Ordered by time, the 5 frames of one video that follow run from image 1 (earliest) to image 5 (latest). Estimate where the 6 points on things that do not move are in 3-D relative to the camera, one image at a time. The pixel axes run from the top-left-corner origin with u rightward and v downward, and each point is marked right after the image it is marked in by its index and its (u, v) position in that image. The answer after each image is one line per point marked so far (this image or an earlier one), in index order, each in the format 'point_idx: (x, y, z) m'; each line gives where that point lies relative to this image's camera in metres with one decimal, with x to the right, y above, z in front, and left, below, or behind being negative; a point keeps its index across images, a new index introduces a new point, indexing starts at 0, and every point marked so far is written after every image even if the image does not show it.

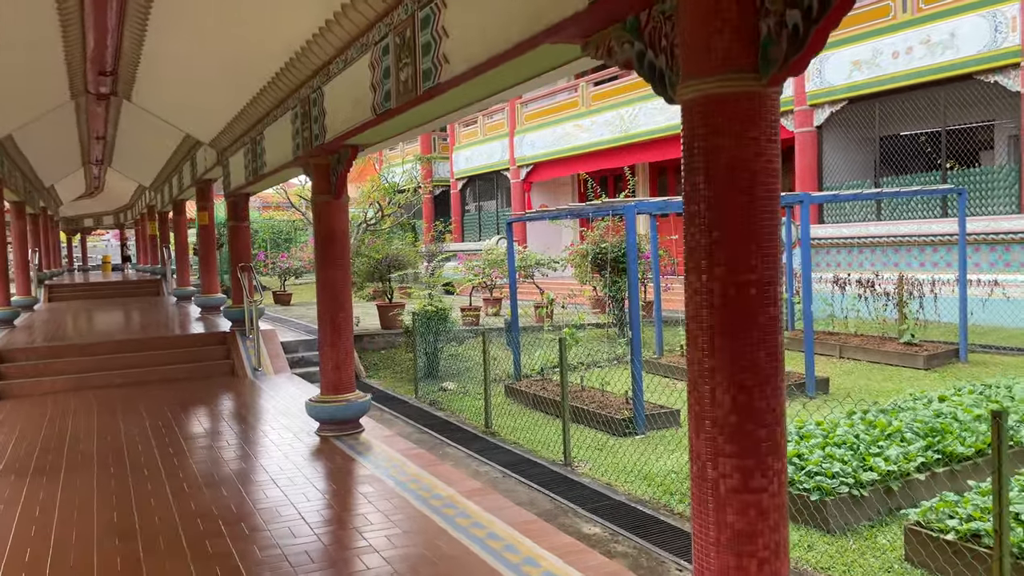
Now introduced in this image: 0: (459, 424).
0: (-0.4, -1.1, +6.5) m
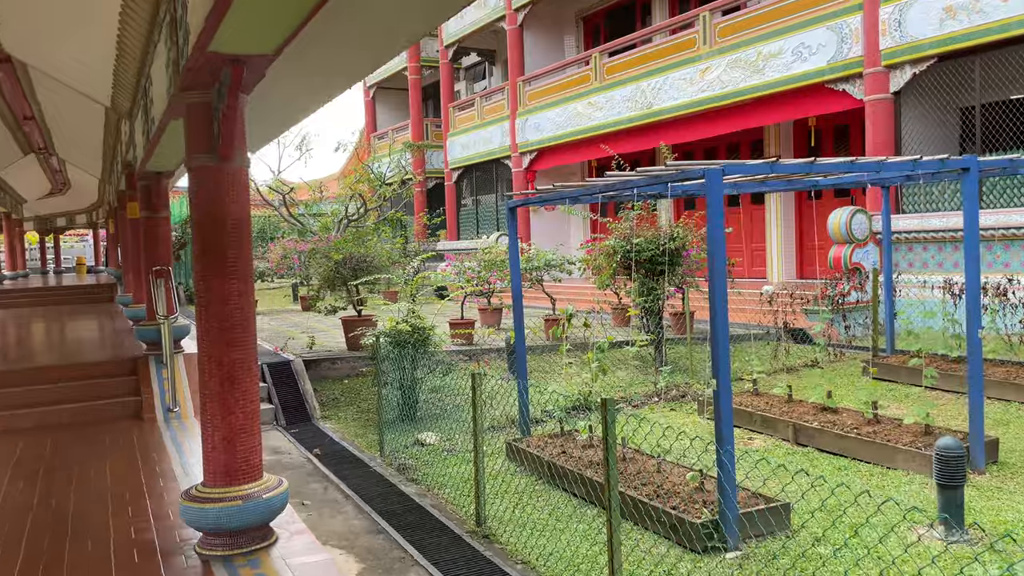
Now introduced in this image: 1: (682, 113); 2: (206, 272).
0: (-0.4, -1.2, +4.2) m
1: (+2.5, +2.5, +11.9) m
2: (-1.3, +0.1, +3.4) m
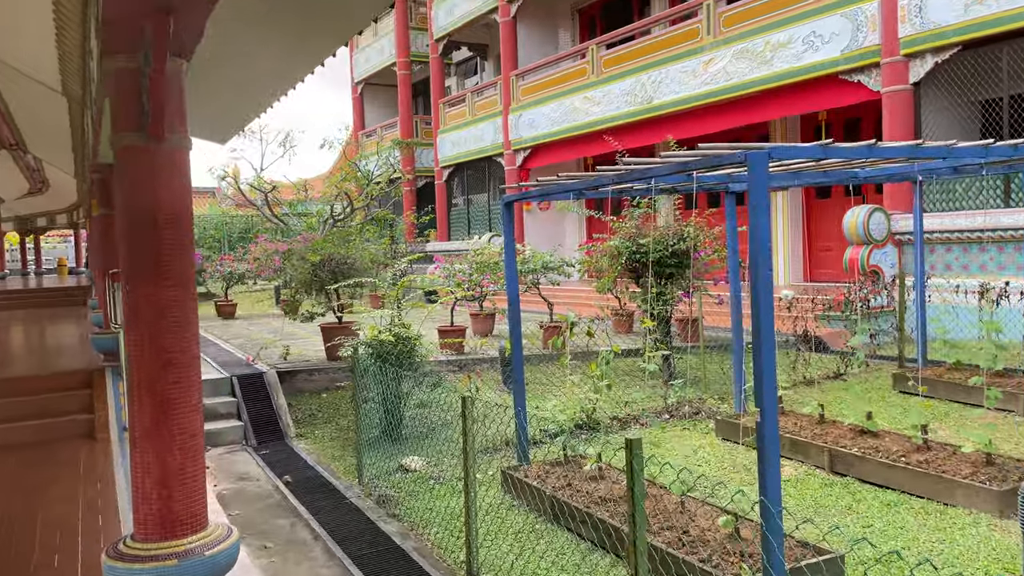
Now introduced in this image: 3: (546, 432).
0: (-0.4, -1.2, +3.6) m
1: (+2.4, +2.5, +11.3) m
2: (-1.3, 0.0, +2.7) m
3: (+0.2, -0.9, +5.0) m
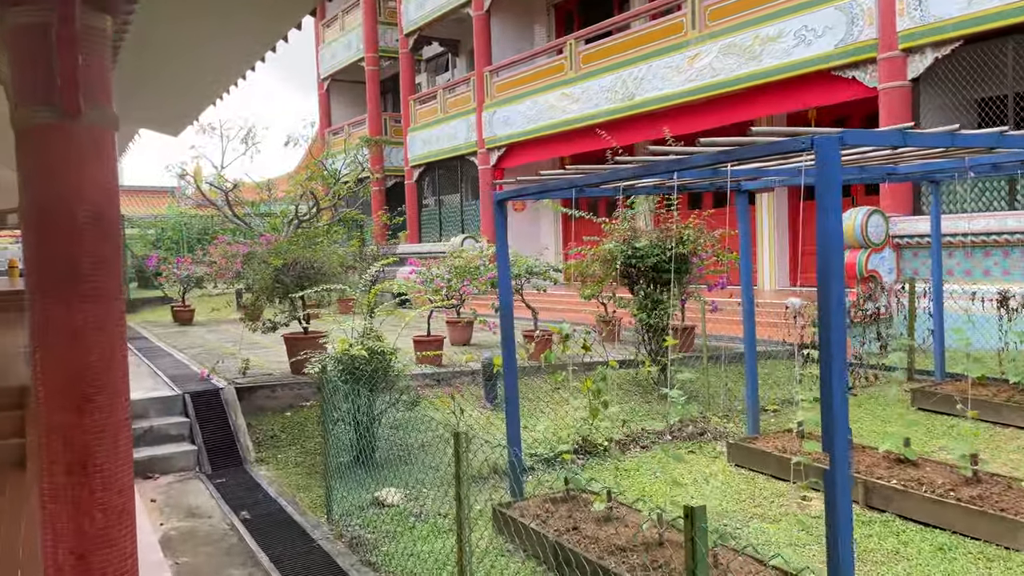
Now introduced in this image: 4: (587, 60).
0: (-0.4, -1.2, +3.0) m
1: (+2.0, +2.4, +10.8) m
2: (-1.2, 0.0, +2.1) m
3: (+0.1, -0.9, +4.5) m
4: (+1.1, +3.4, +12.2) m
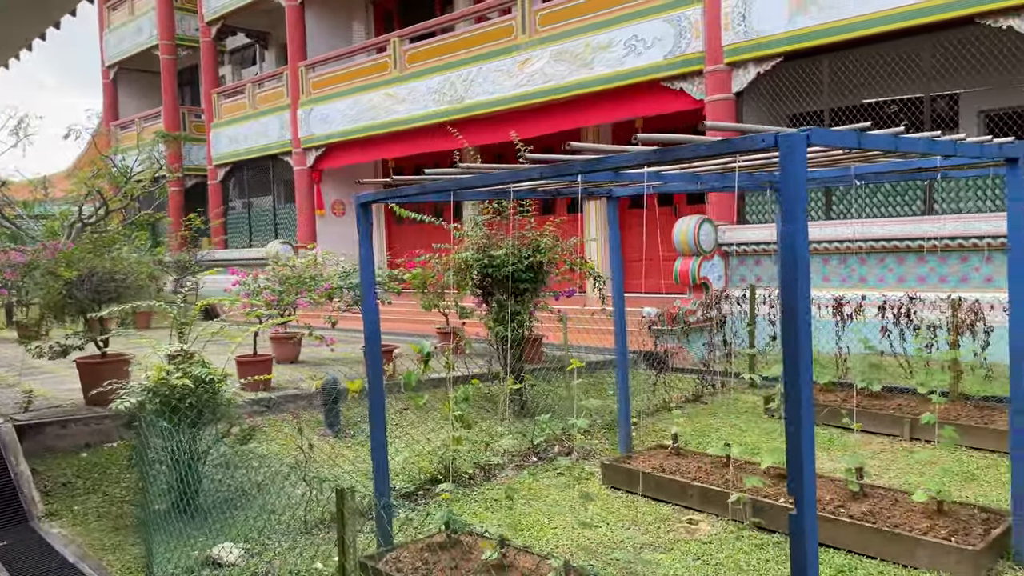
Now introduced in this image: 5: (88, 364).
0: (-0.7, -1.3, +2.4) m
1: (-0.2, +2.3, +10.6) m
2: (-1.3, -0.1, +1.4) m
3: (-0.5, -1.0, +4.0) m
4: (-1.4, +3.3, +11.7) m
5: (-2.9, -0.5, +5.6) m
